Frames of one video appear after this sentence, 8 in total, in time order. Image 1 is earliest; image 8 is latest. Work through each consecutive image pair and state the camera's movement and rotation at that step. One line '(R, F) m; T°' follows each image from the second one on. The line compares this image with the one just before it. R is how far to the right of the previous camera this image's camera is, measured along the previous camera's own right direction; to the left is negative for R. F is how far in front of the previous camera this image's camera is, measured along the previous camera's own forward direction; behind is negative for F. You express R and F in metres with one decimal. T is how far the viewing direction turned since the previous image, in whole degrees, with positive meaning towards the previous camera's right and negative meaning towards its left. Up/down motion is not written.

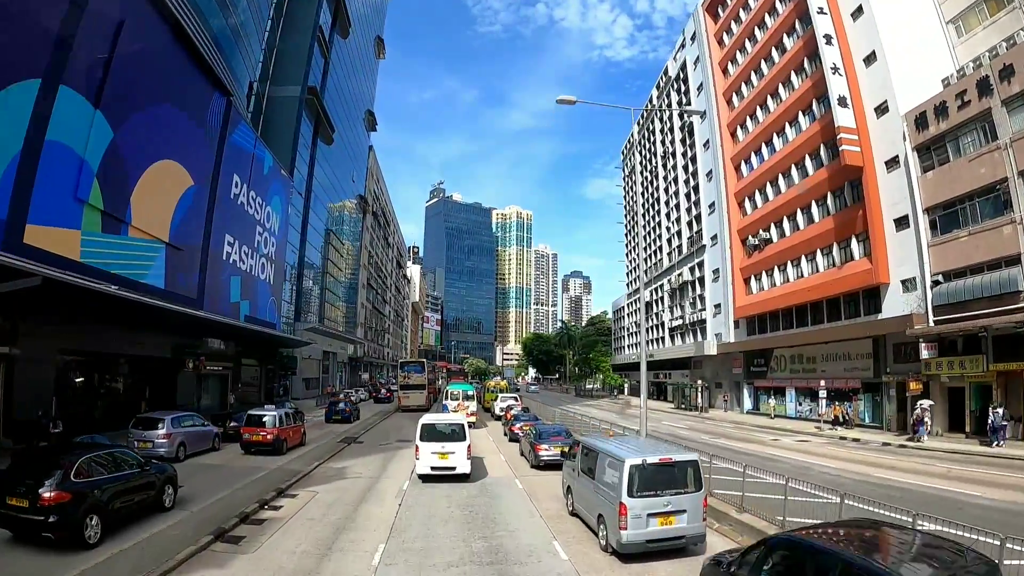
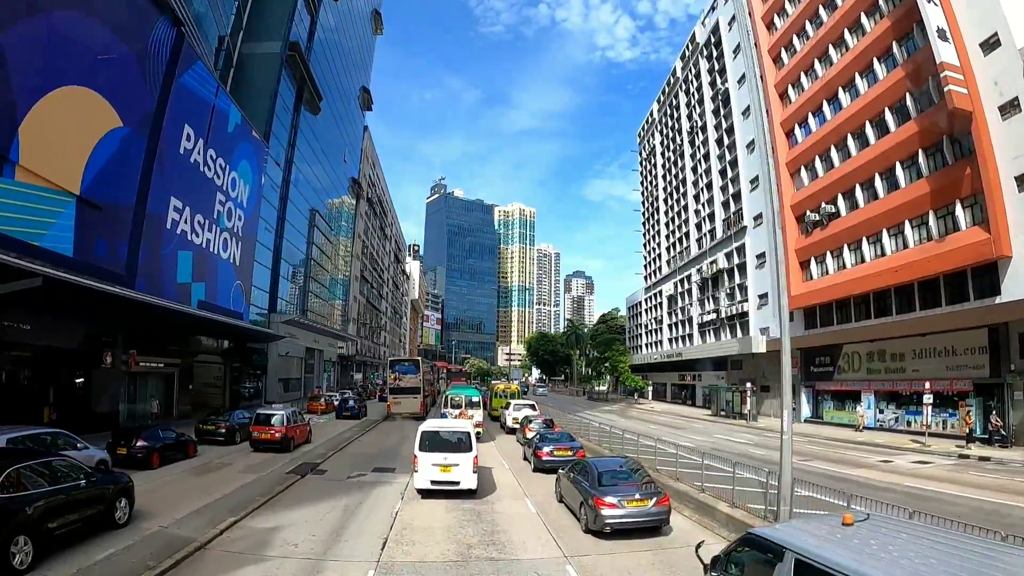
(-0.9, +7.7) m; 0°
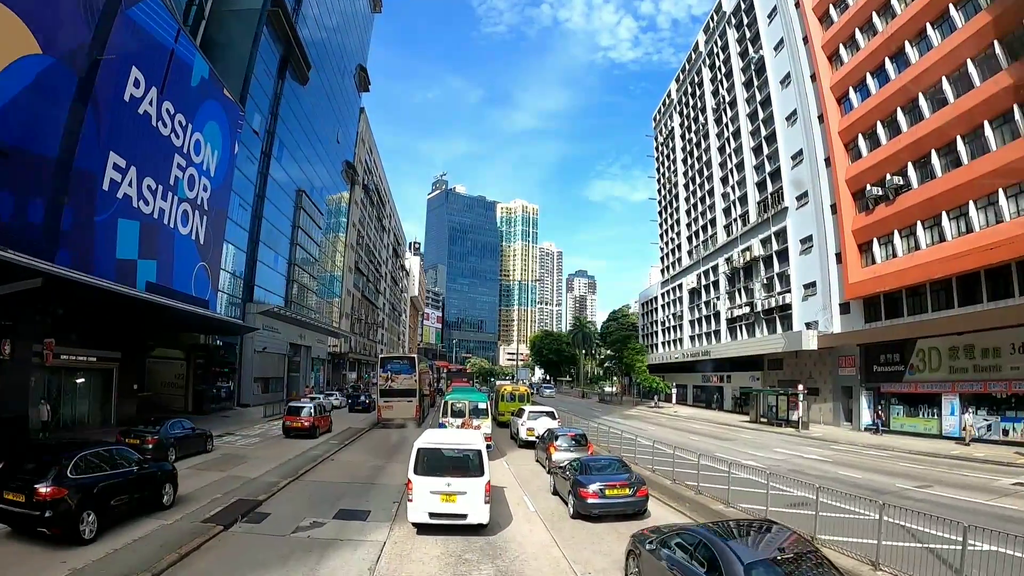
(-0.7, +5.7) m; 0°
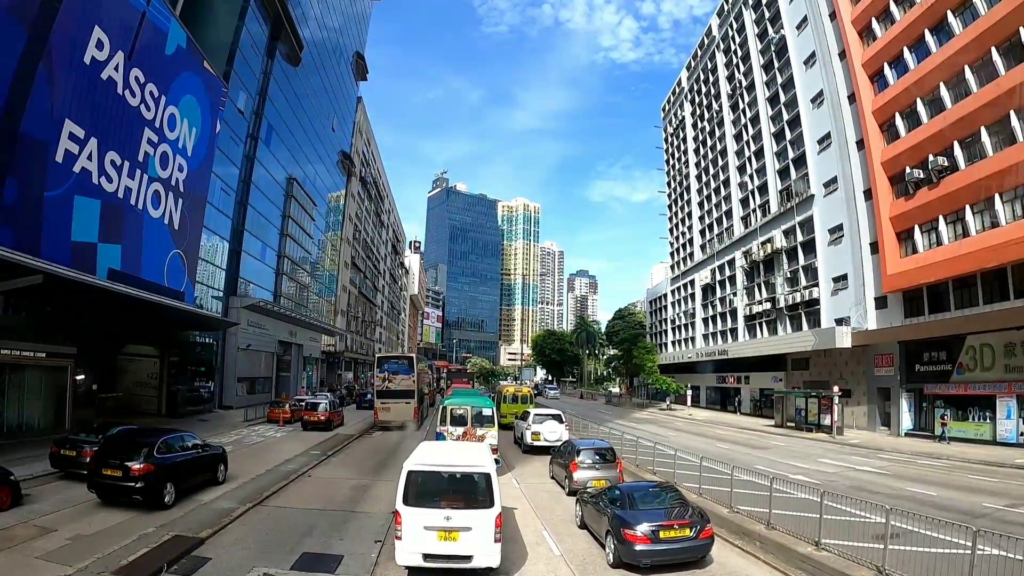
(-0.4, +3.0) m; 0°
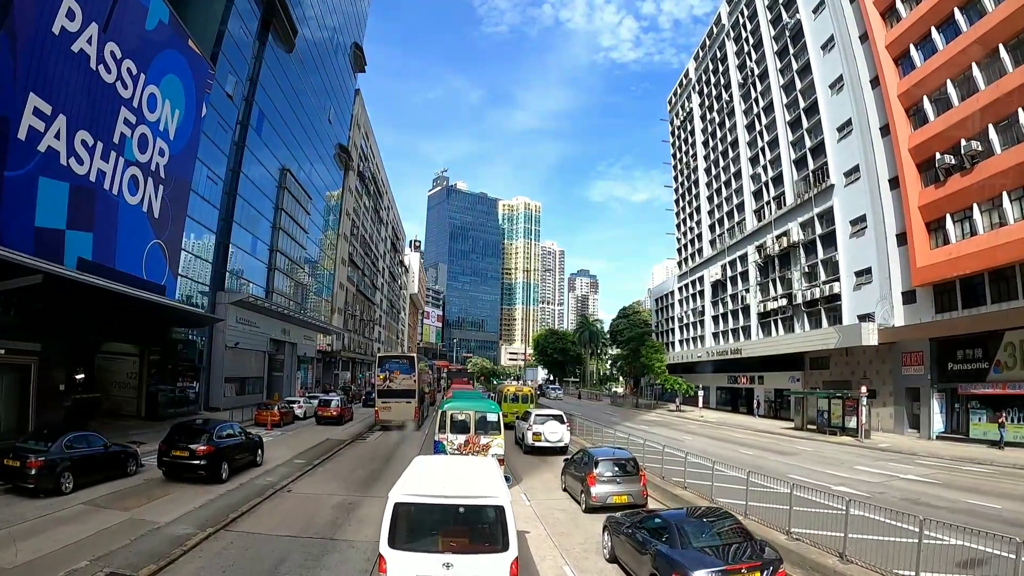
(-0.3, +2.0) m; 0°
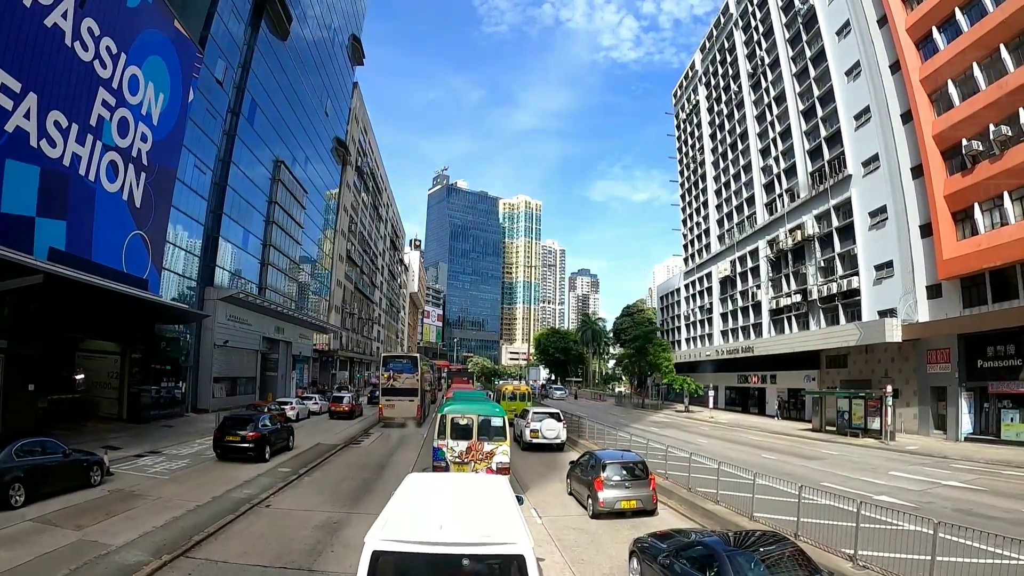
(-0.2, +1.6) m; 0°
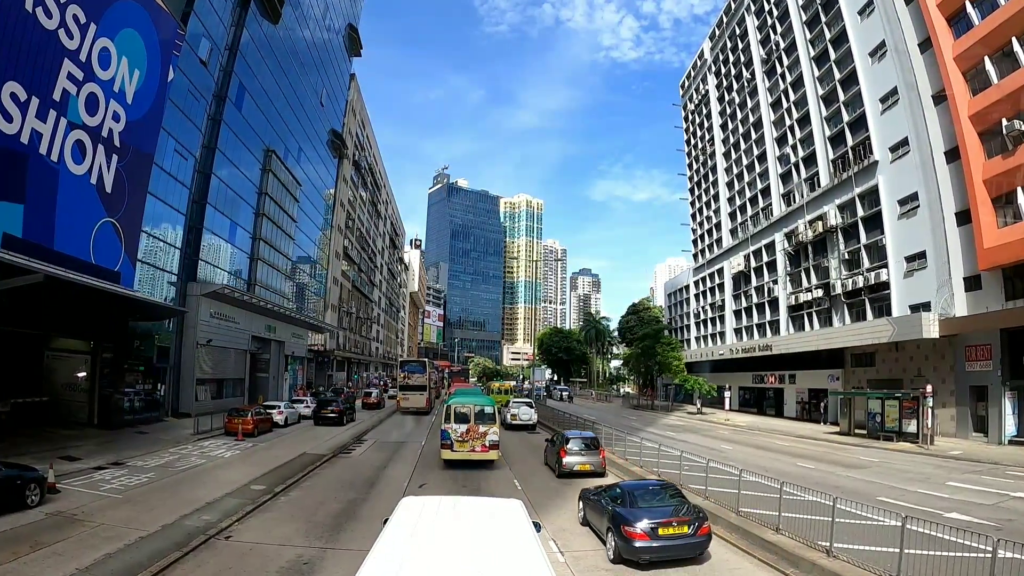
(-0.3, +2.2) m; 0°
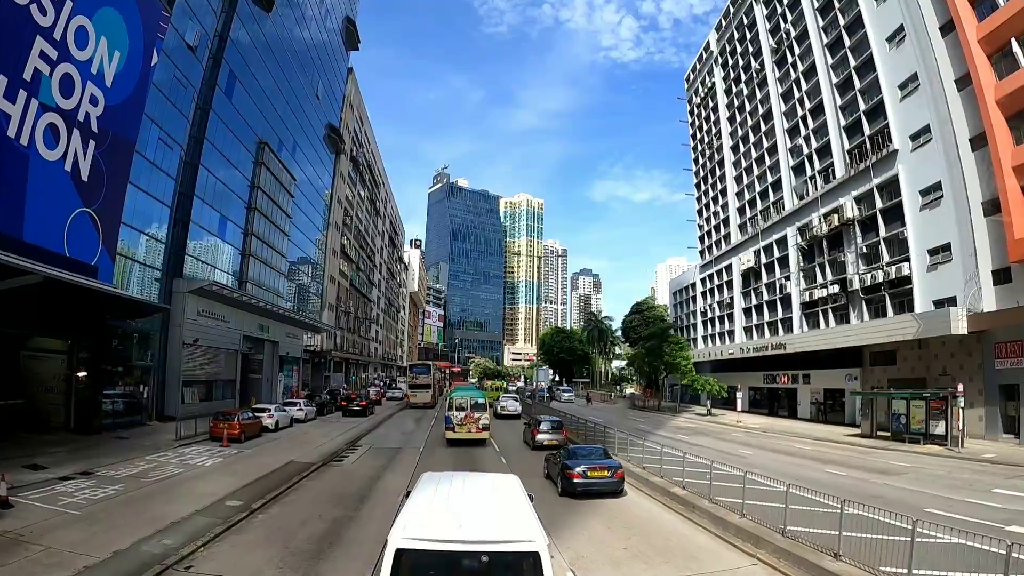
(-0.2, +1.5) m; 0°
